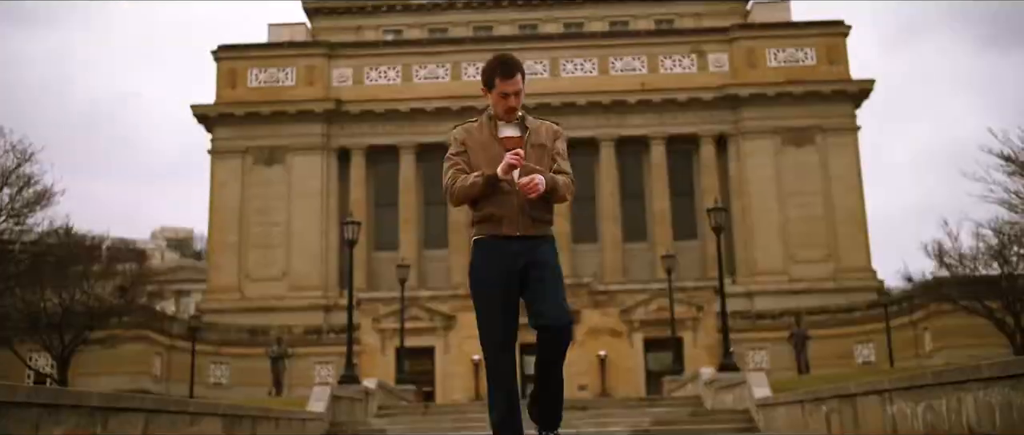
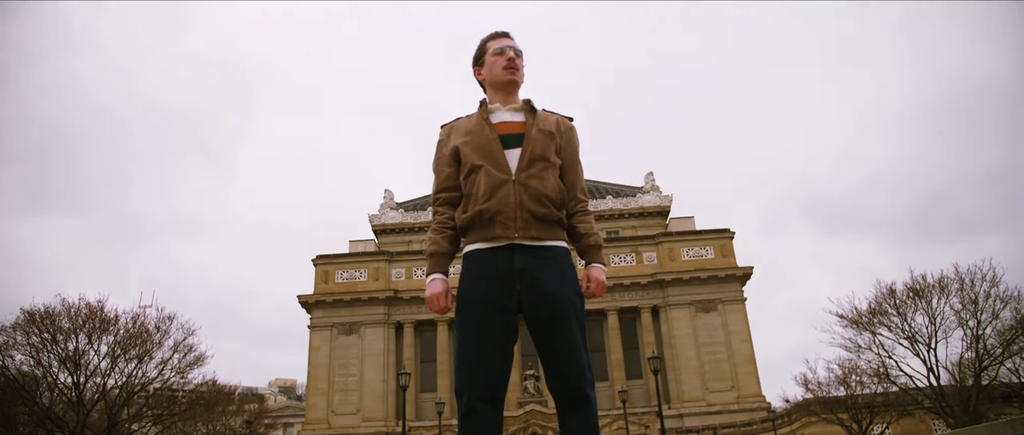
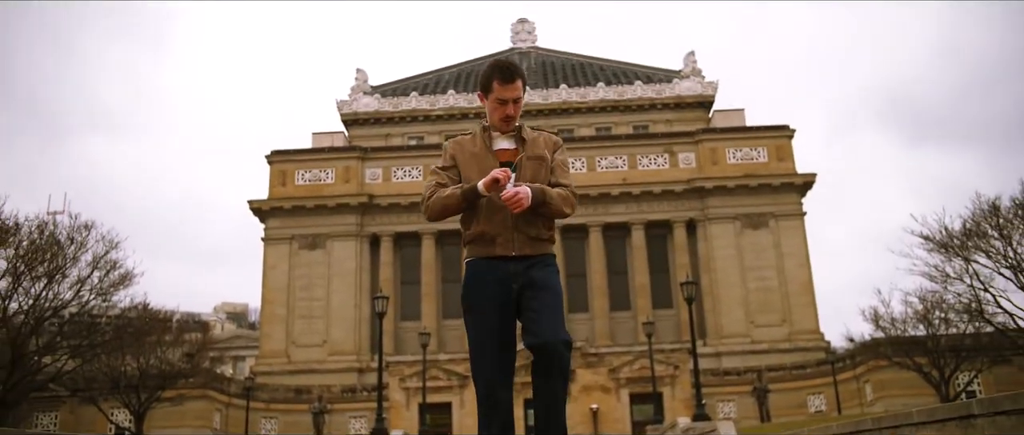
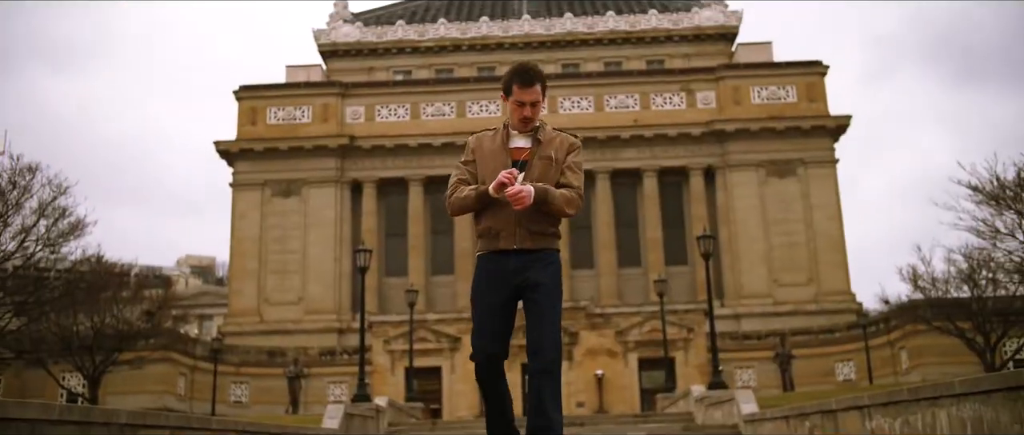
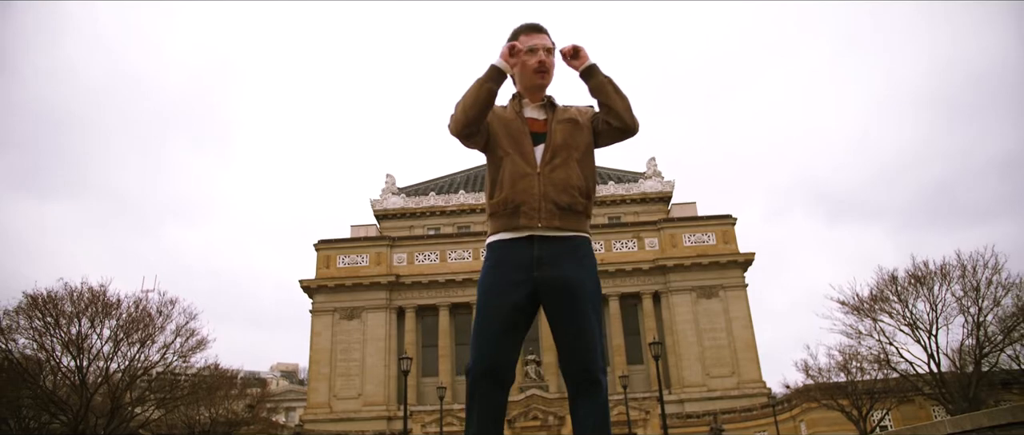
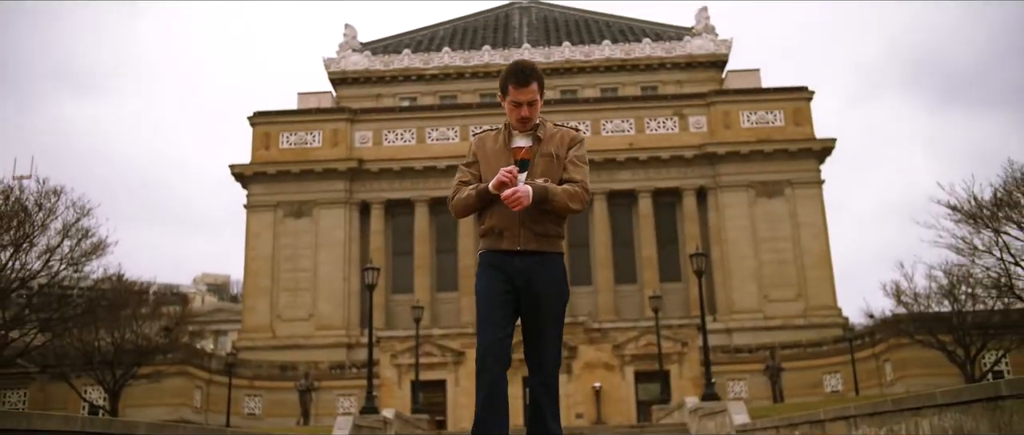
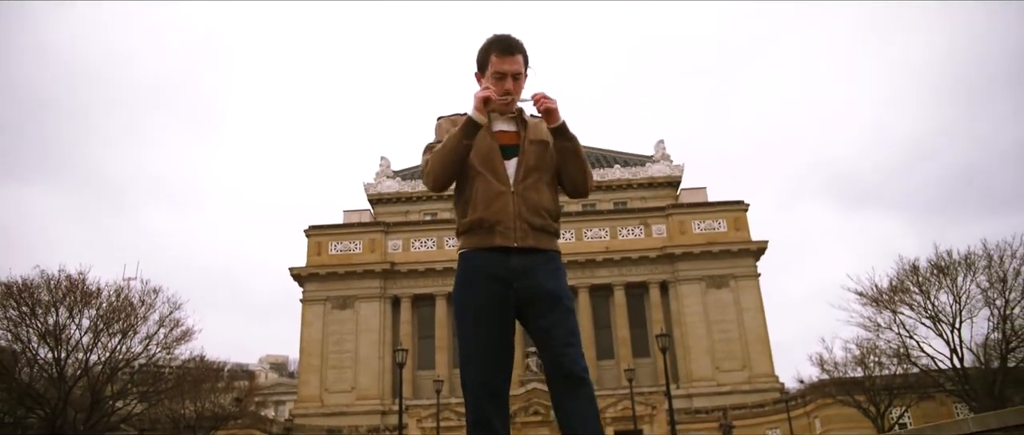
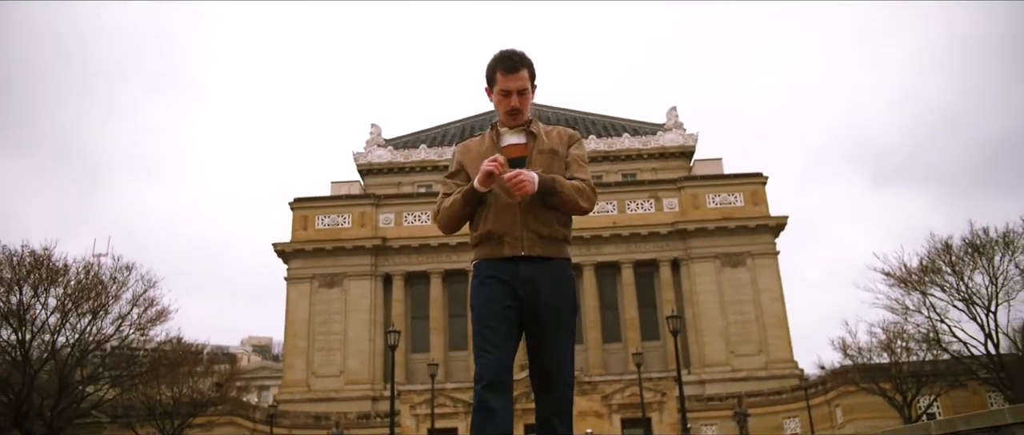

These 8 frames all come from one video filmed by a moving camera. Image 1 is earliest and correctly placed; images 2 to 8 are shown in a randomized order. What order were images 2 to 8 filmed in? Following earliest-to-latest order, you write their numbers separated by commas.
4, 6, 3, 8, 7, 5, 2
